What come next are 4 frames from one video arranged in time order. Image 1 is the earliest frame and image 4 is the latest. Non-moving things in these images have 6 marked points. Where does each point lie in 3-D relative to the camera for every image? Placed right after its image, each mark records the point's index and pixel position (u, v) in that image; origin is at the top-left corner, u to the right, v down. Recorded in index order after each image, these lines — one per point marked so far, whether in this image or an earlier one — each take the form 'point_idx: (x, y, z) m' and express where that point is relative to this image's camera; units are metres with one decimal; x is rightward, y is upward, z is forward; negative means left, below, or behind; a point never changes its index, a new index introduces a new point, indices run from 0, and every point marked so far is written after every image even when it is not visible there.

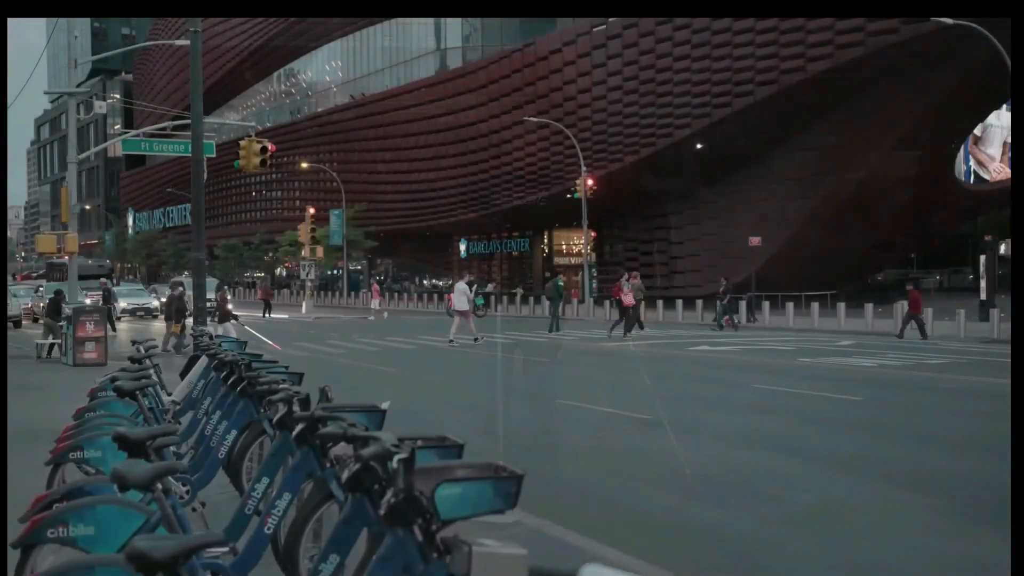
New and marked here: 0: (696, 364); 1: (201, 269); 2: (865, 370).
0: (+3.3, -1.4, +18.1) m
1: (-3.7, +0.2, +12.4) m
2: (+5.5, -1.3, +15.9) m
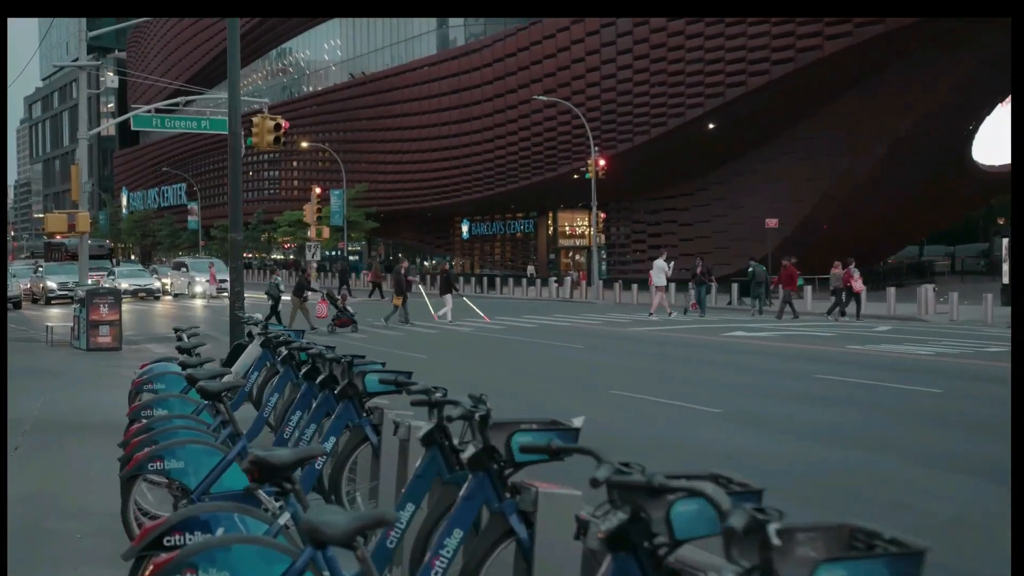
0: (+3.8, -1.1, +17.5) m
1: (-3.1, +0.4, +11.8) m
2: (+6.1, -1.1, +15.3) m
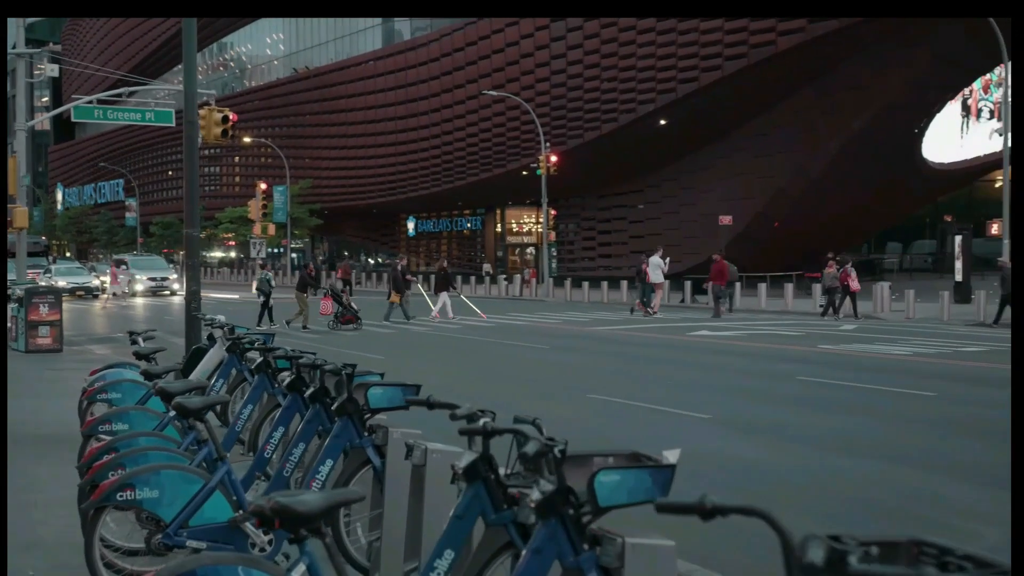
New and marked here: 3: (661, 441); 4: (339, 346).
0: (+3.2, -1.1, +17.1) m
1: (-3.4, +0.4, +11.0) m
2: (+5.6, -1.0, +15.0) m
3: (+1.5, -1.5, +10.1) m
4: (-3.4, -1.1, +19.9) m
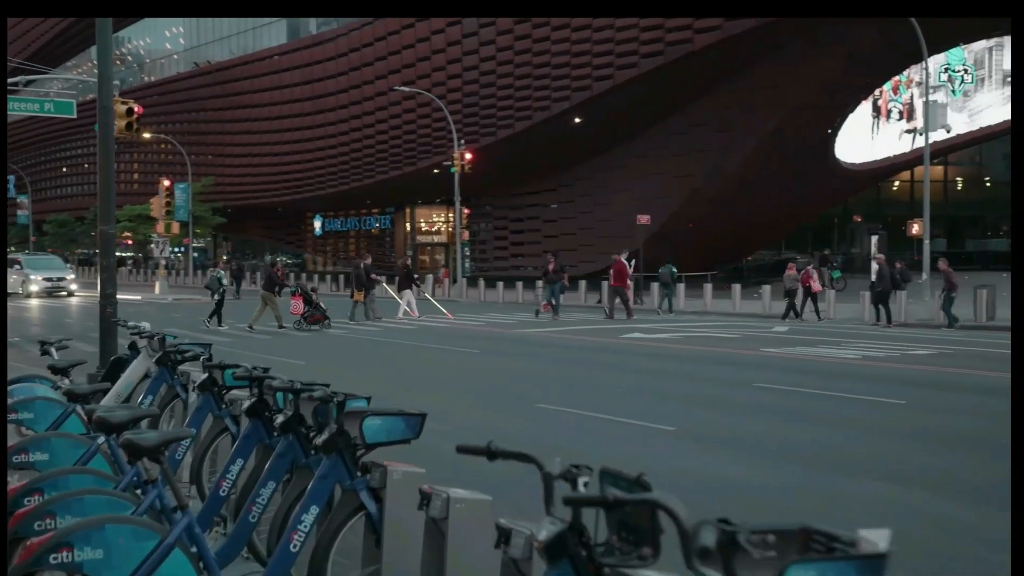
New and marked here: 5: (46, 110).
0: (+2.1, -1.1, +16.7) m
1: (-3.9, +0.4, +10.0) m
2: (+4.6, -1.1, +14.8) m
3: (+1.0, -1.6, +9.5) m
4: (-4.7, -1.1, +18.9) m
5: (-8.8, +3.4, +19.3) m
